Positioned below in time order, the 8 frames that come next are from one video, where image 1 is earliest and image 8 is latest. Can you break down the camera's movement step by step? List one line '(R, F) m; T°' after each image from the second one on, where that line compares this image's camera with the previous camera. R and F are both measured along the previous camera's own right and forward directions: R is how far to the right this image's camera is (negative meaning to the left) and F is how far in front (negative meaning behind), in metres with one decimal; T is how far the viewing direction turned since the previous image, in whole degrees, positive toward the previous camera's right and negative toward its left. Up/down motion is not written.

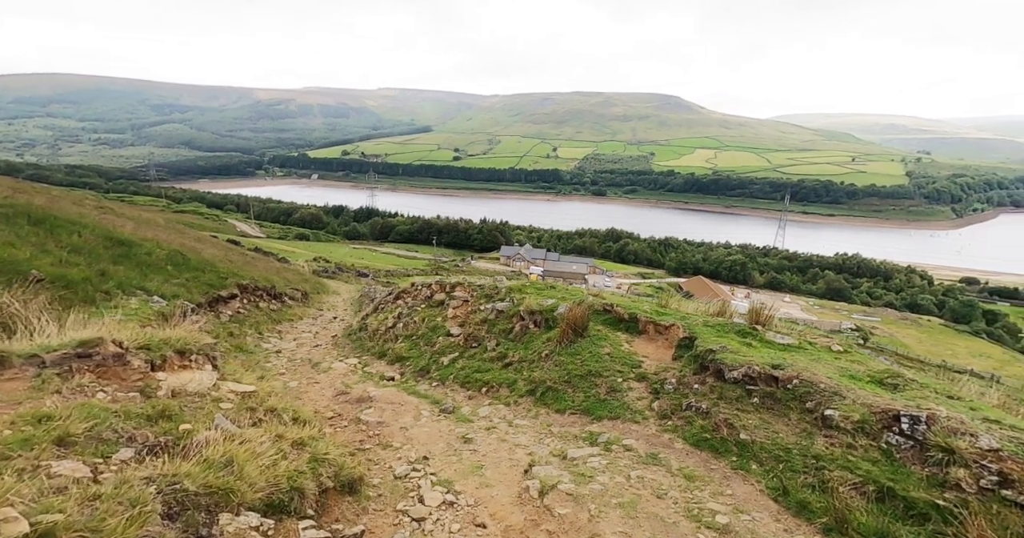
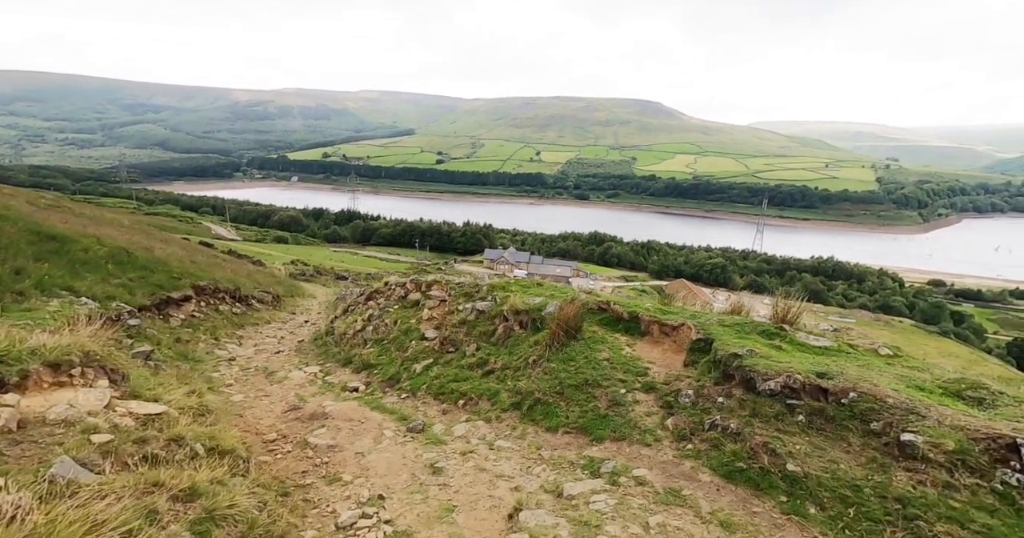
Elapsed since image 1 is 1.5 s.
(0.0, +1.4) m; +2°
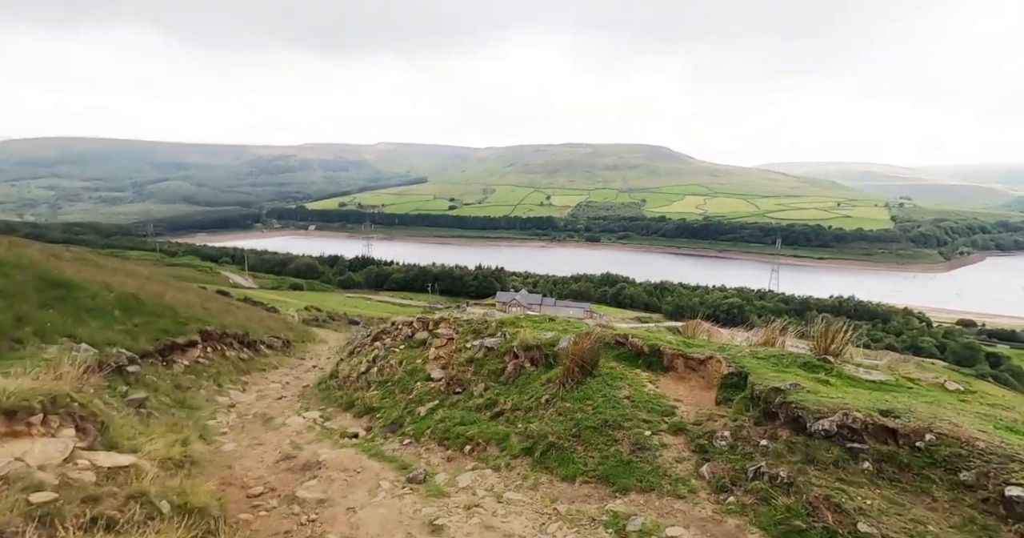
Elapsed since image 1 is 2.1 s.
(0.0, +0.6) m; -1°
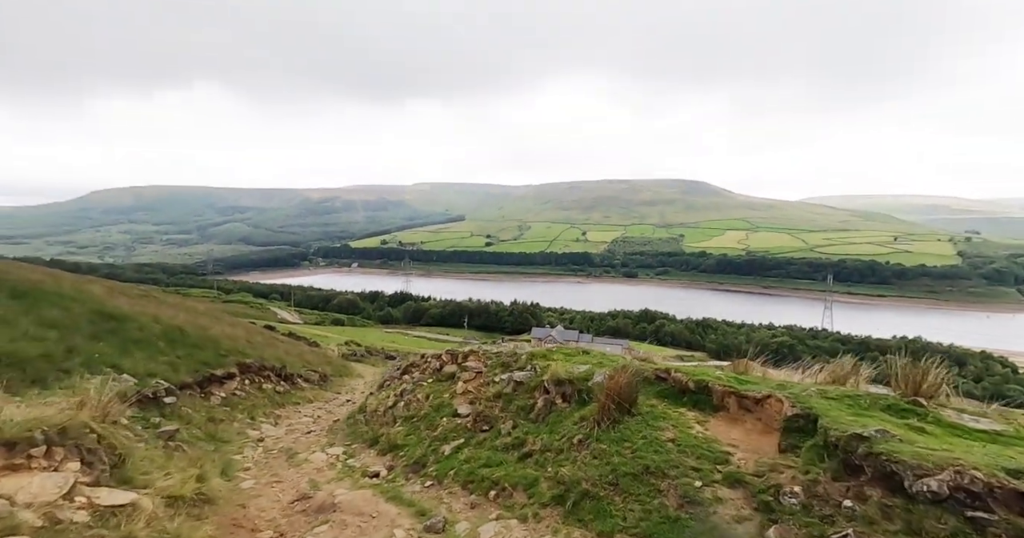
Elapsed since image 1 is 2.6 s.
(+0.1, +0.5) m; -3°
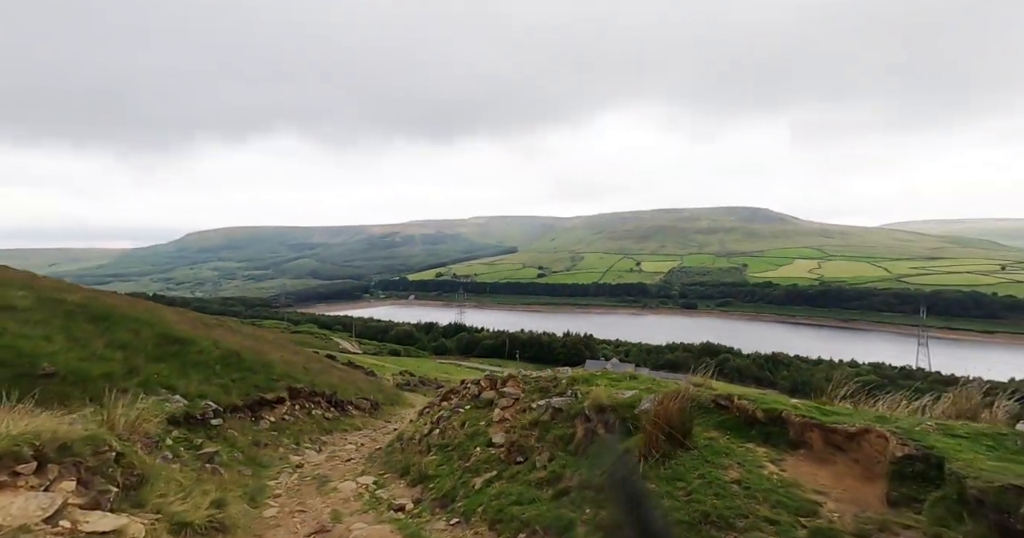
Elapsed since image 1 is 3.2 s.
(+0.2, +0.7) m; -5°
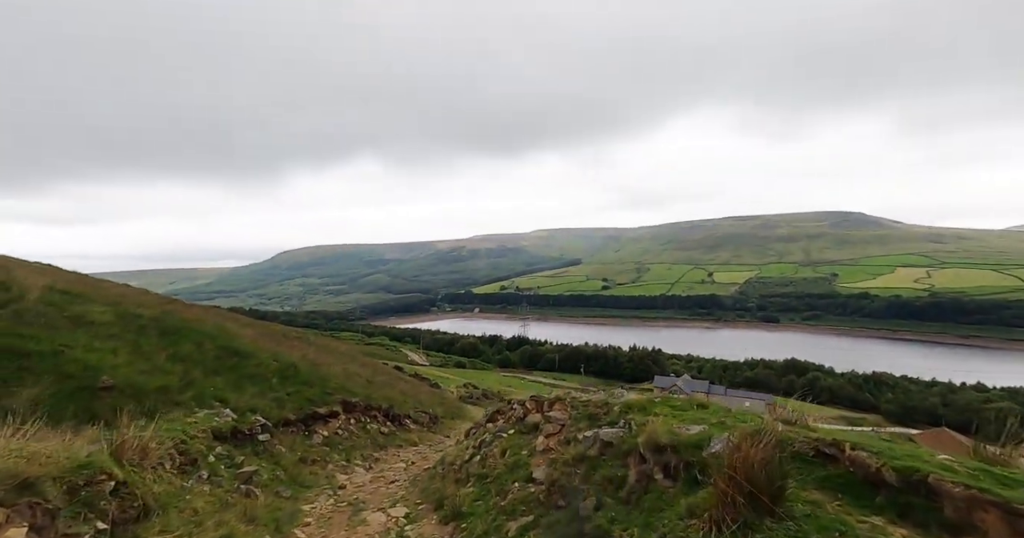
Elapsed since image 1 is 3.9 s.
(+0.2, +1.1) m; -6°
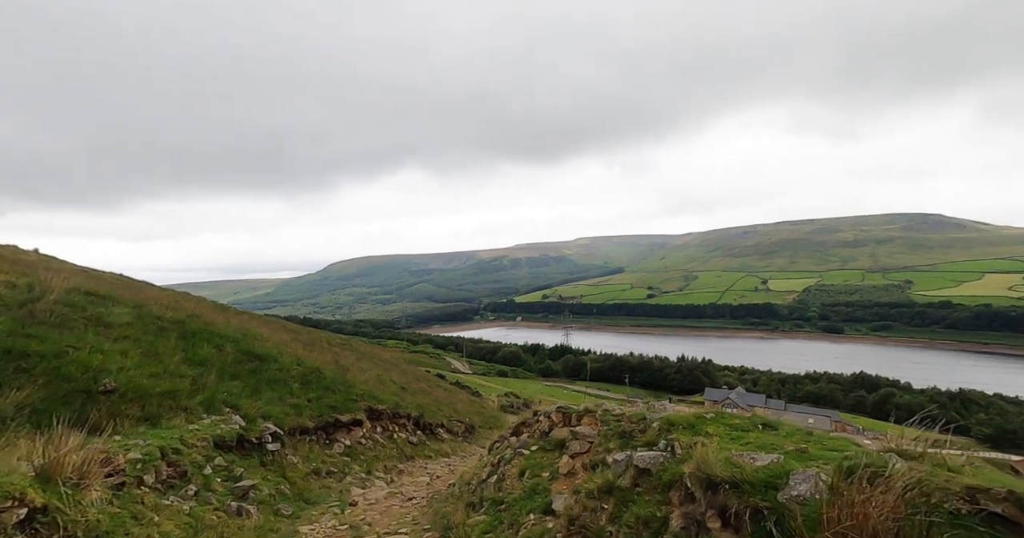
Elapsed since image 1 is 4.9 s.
(+0.3, +1.4) m; -4°
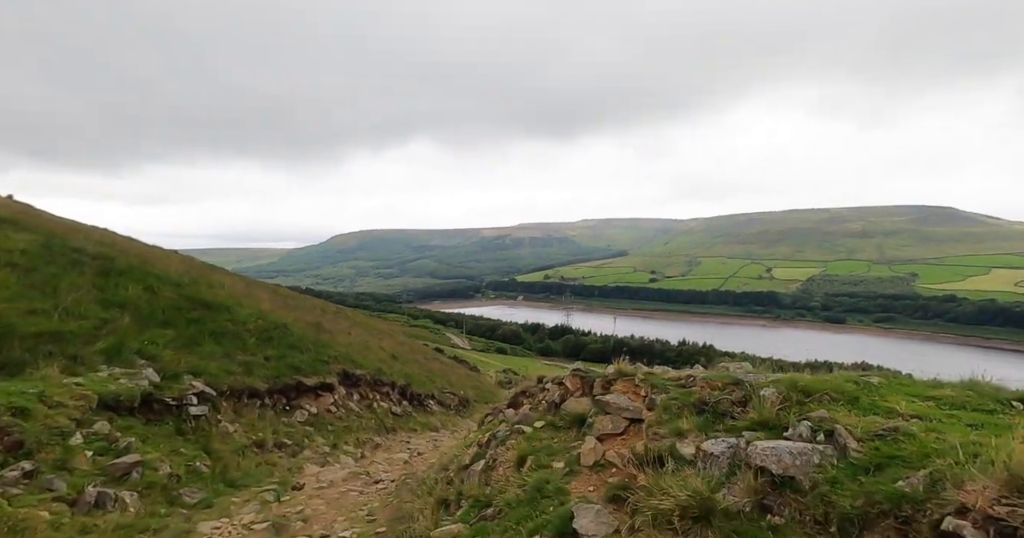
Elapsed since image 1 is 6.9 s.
(0.0, +3.1) m; 0°
